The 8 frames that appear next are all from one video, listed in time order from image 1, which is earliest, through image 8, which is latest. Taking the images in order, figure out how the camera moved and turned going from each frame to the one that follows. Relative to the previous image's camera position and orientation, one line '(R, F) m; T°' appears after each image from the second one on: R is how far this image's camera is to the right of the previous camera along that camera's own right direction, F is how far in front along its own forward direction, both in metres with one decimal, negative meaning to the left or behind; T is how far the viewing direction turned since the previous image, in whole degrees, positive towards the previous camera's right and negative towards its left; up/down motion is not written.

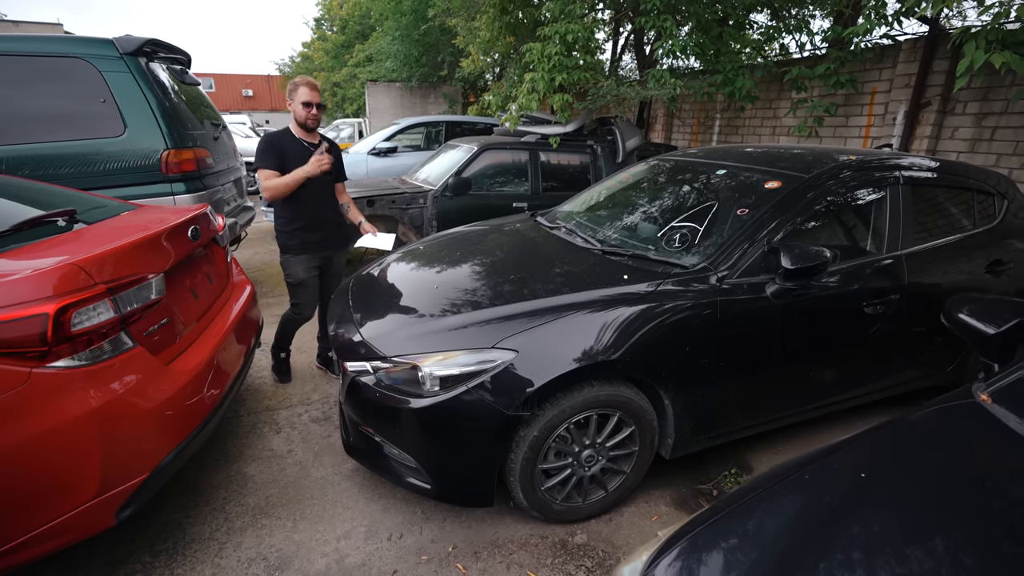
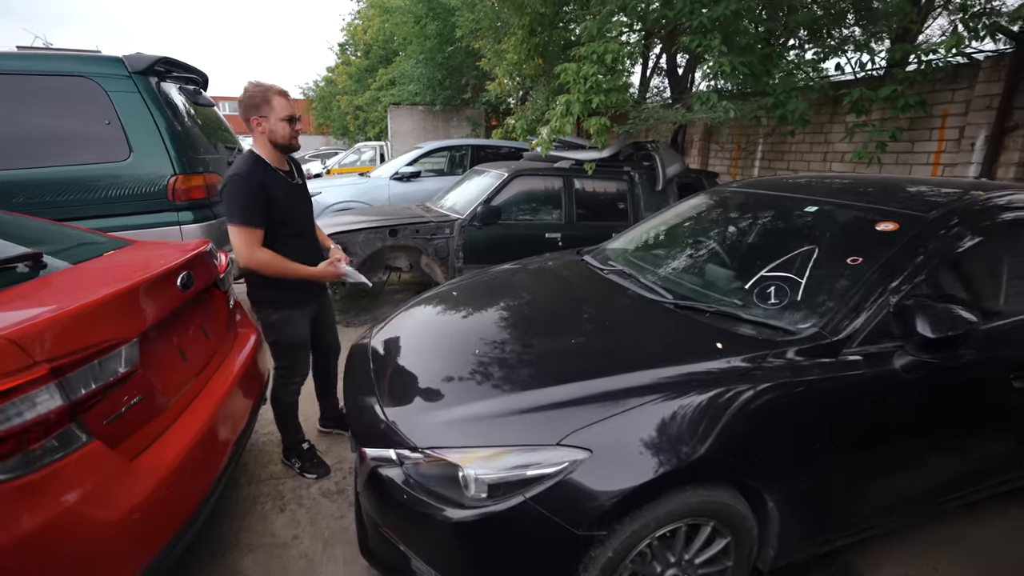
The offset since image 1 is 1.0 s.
(-0.2, +0.4) m; -2°
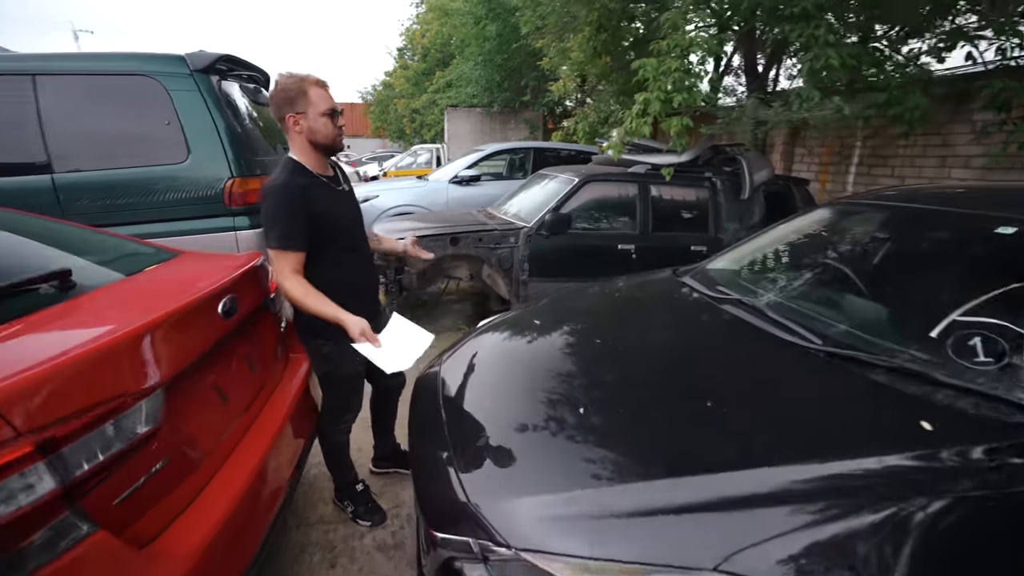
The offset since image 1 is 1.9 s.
(-0.2, +0.4) m; -5°
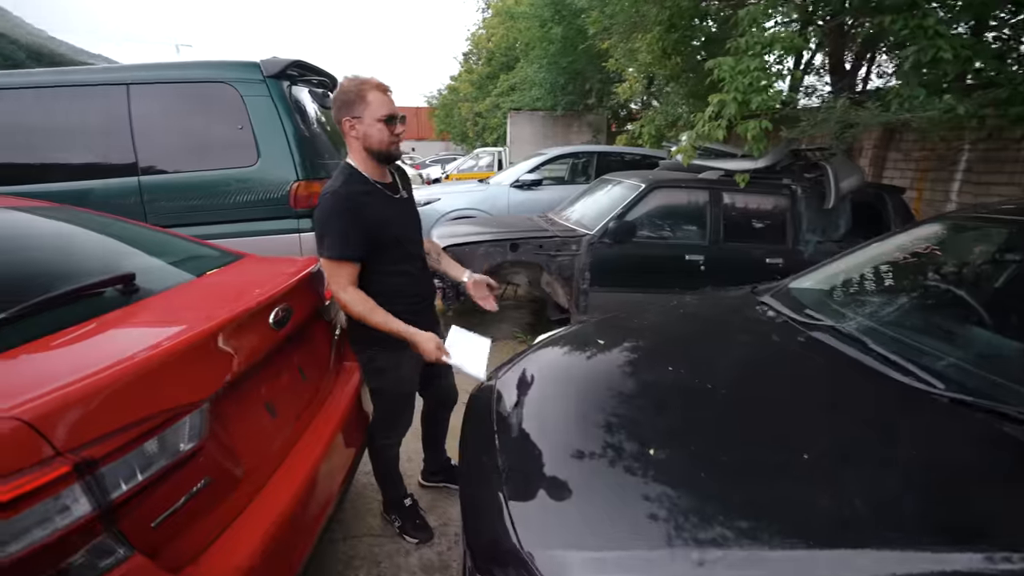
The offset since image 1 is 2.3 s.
(0.0, +0.1) m; -6°
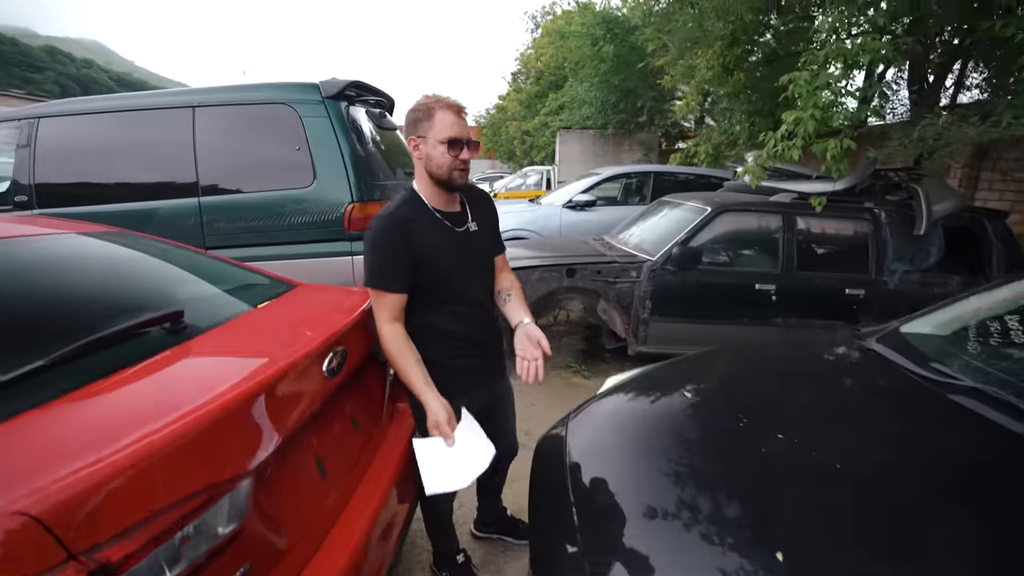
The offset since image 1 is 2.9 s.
(-0.1, +0.2) m; -5°
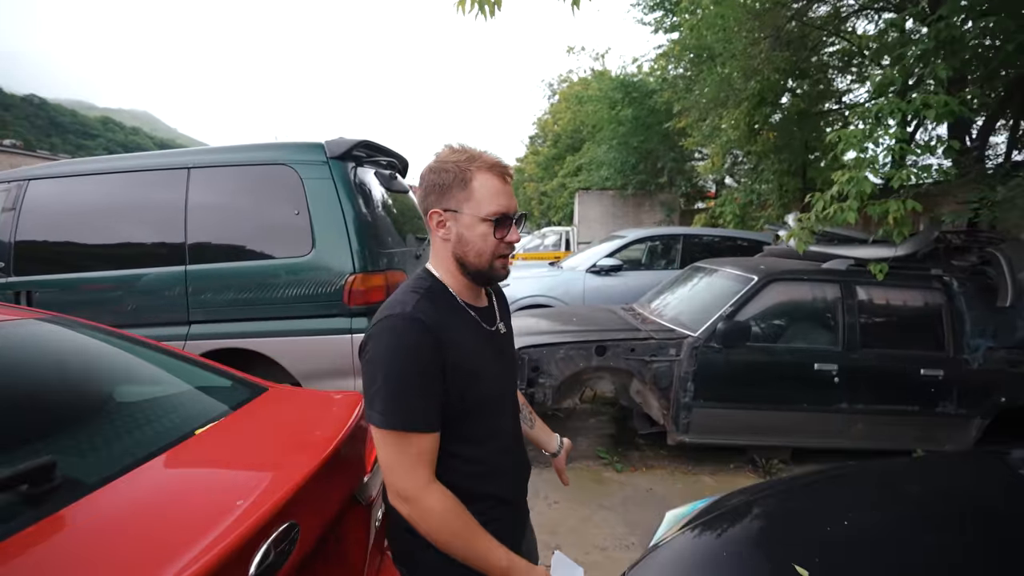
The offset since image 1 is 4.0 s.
(0.0, +0.5) m; -2°
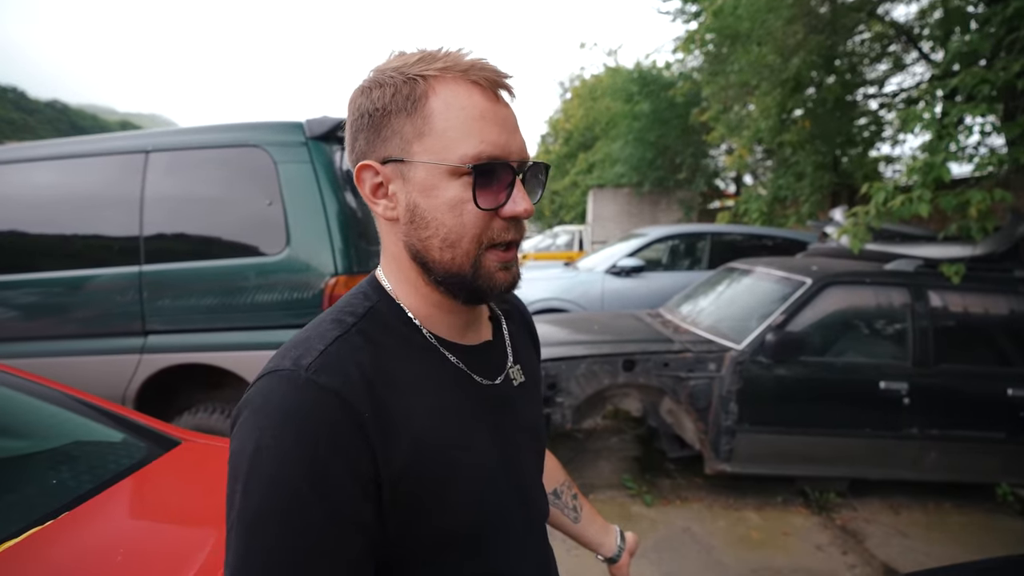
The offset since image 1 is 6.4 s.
(0.0, +0.5) m; -1°
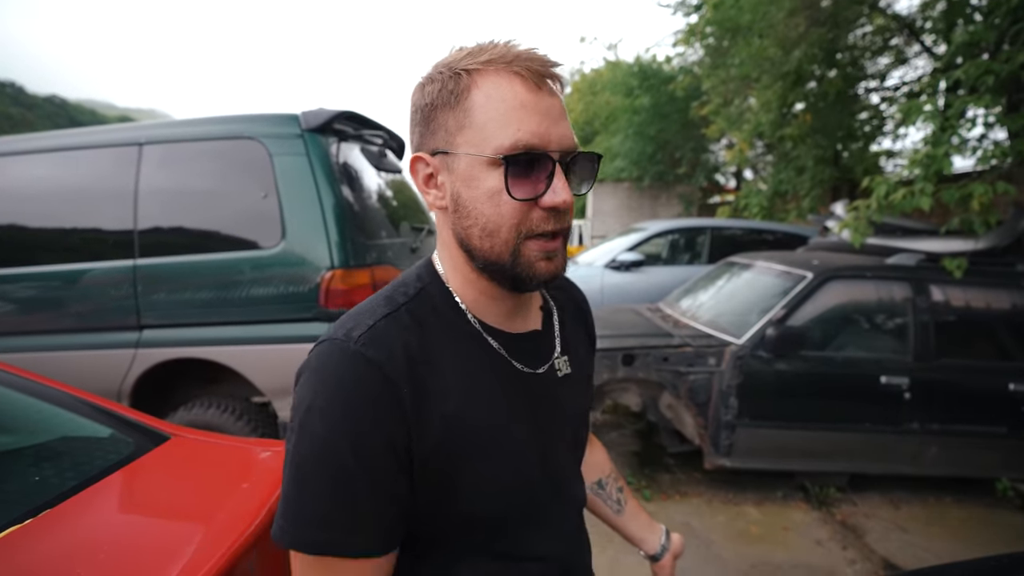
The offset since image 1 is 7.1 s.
(0.0, 0.0) m; 0°
